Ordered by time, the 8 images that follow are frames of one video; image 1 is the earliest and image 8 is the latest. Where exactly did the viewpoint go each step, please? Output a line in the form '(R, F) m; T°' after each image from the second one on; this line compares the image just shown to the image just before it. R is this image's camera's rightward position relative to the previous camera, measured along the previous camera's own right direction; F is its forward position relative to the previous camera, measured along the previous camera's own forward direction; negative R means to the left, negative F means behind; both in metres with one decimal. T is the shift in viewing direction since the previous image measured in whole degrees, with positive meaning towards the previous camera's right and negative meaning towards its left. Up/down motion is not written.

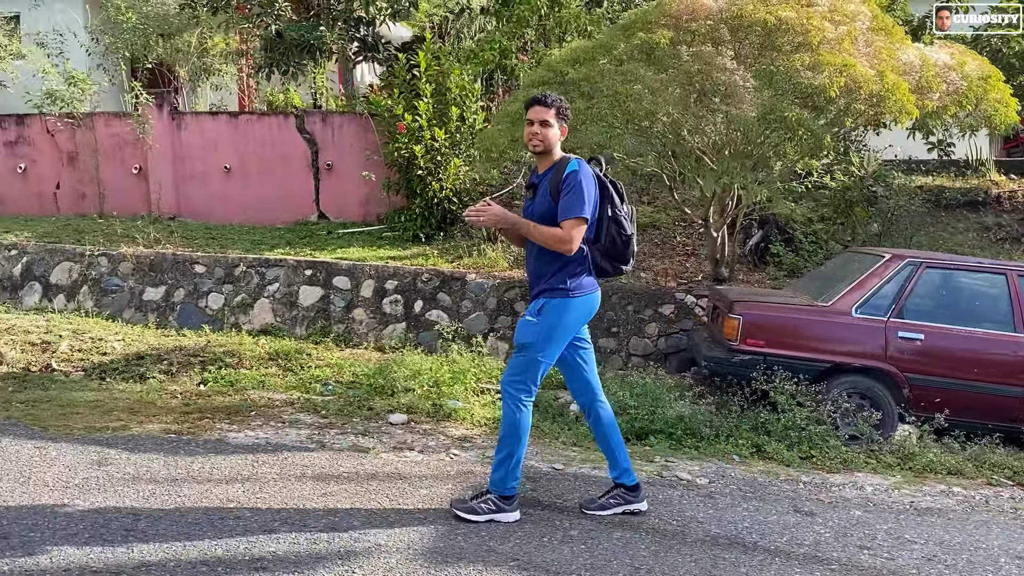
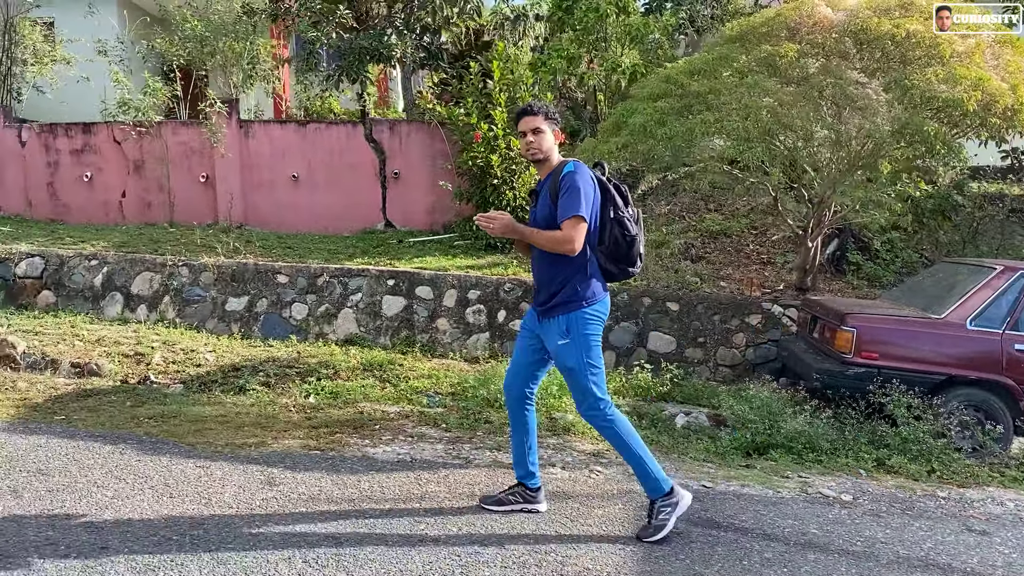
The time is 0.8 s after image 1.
(-0.6, 0.0) m; 0°
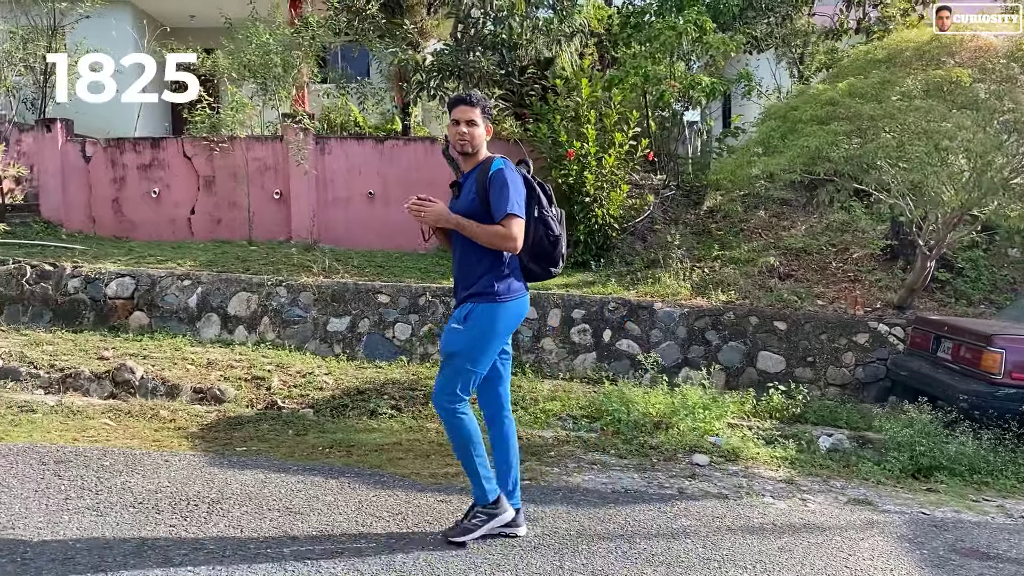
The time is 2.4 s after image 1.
(-1.1, +0.1) m; +3°
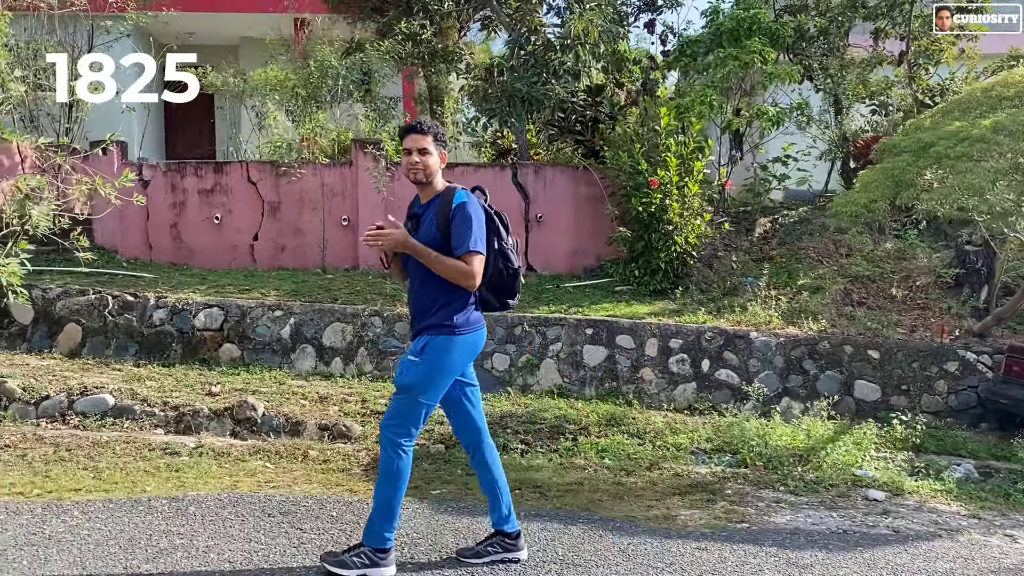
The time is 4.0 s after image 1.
(-1.2, +0.1) m; +4°
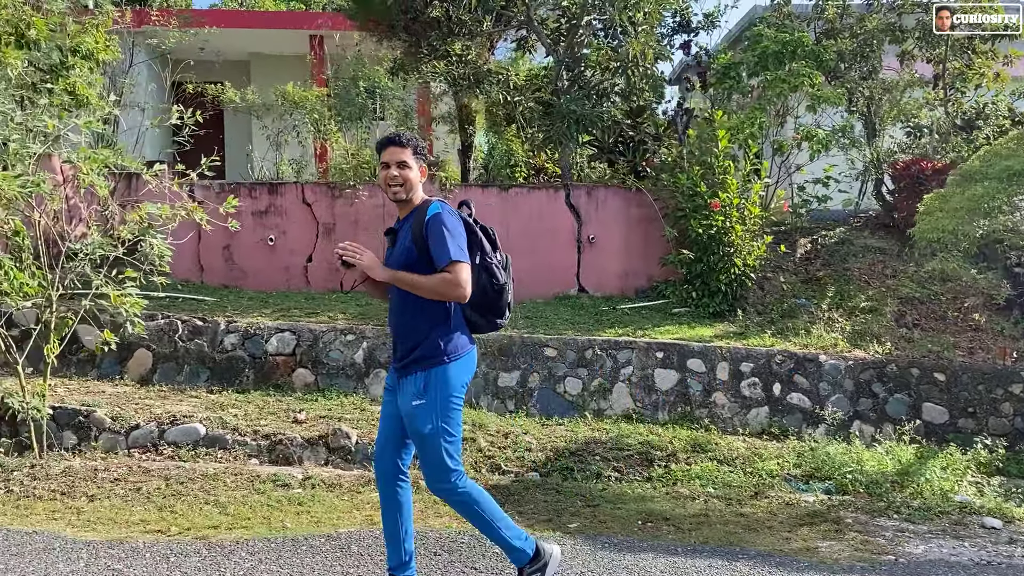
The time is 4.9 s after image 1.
(-0.7, 0.0) m; +2°
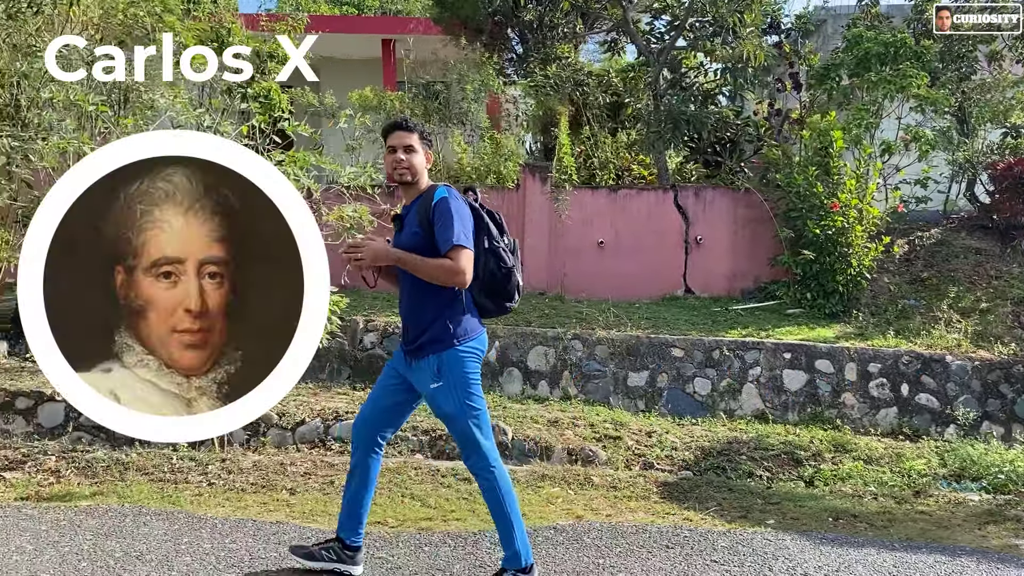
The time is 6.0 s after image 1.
(-0.8, -0.1) m; -2°
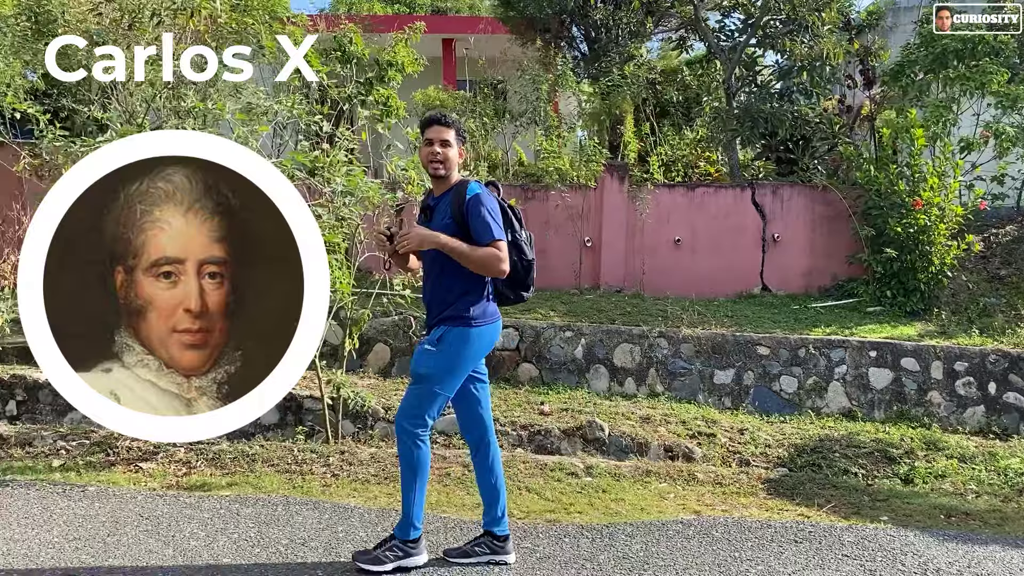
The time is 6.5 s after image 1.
(-0.4, -0.1) m; -2°
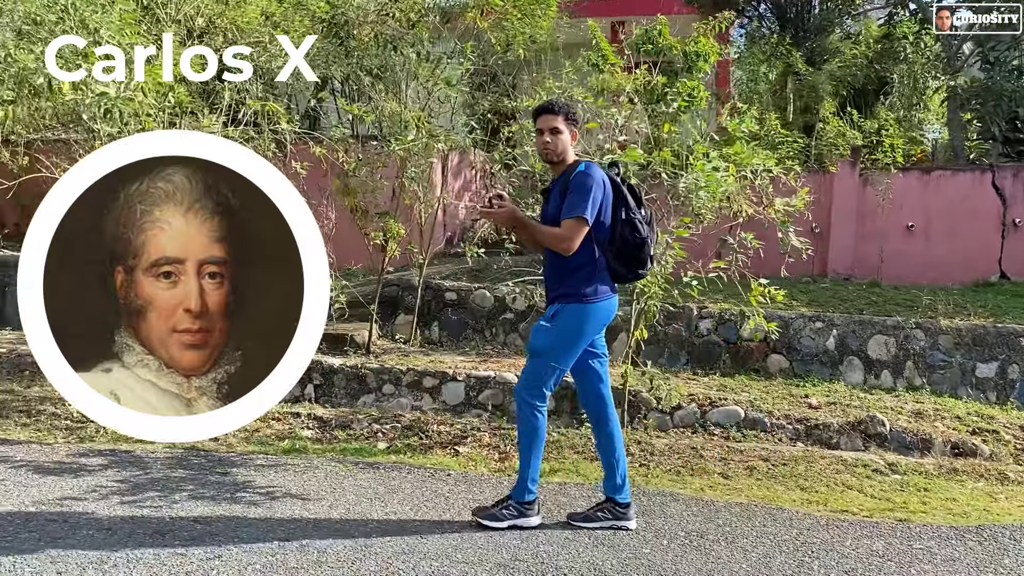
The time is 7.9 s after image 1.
(-1.0, -0.1) m; -7°
